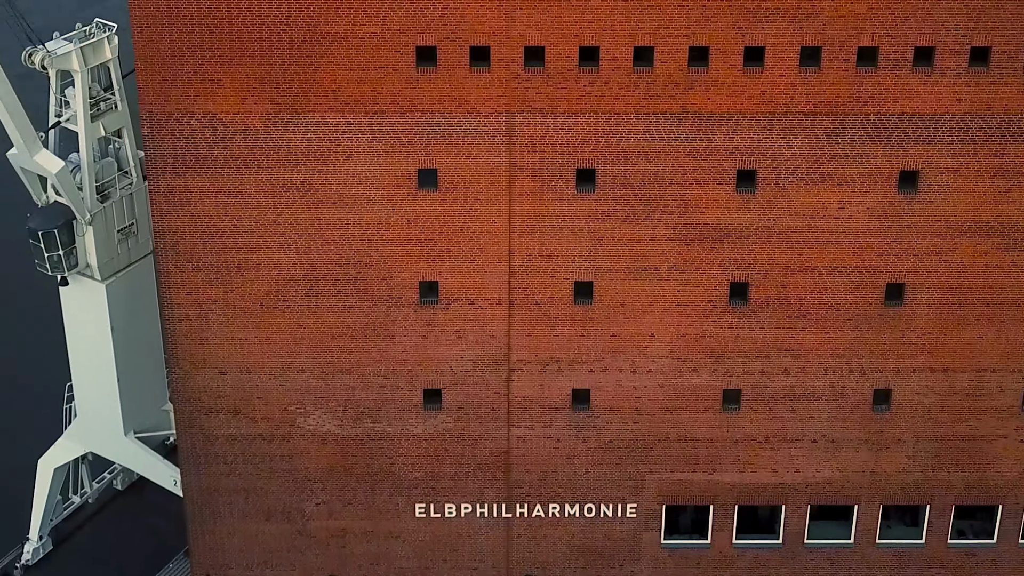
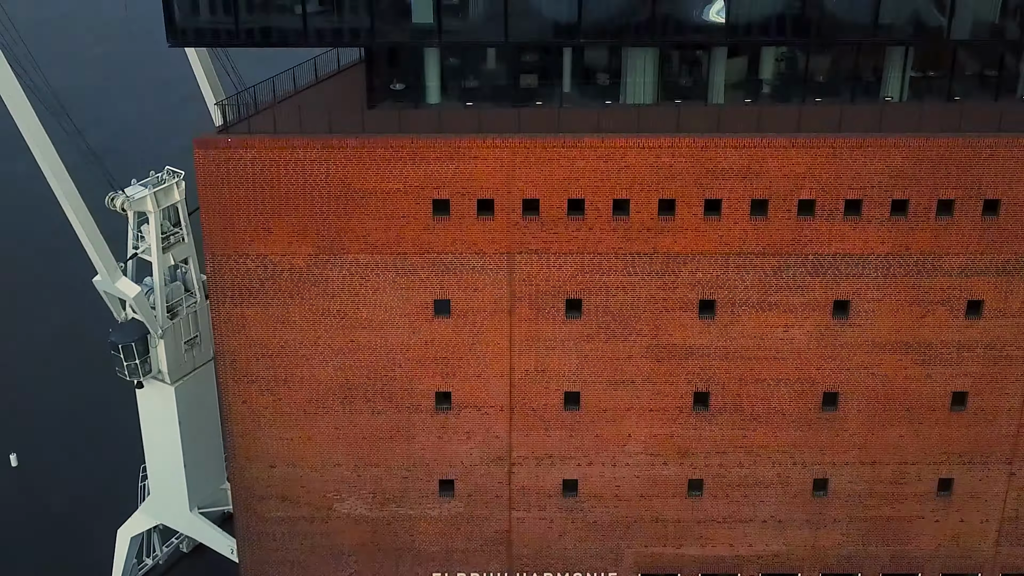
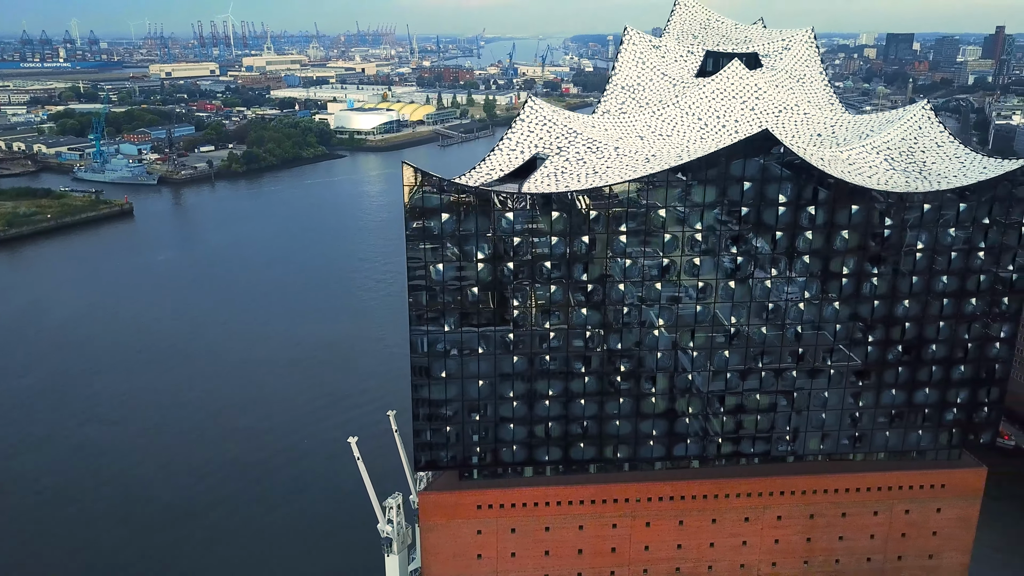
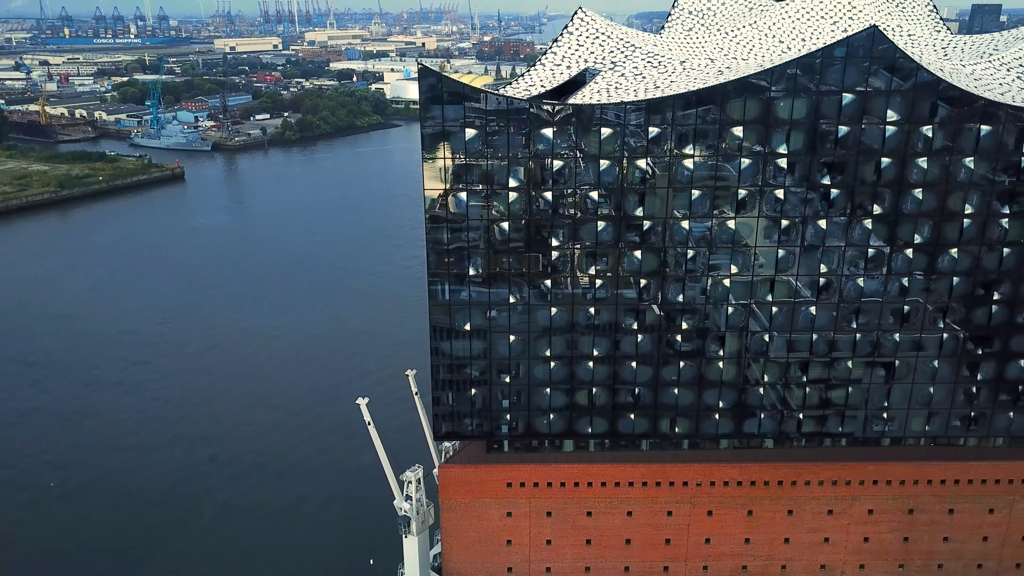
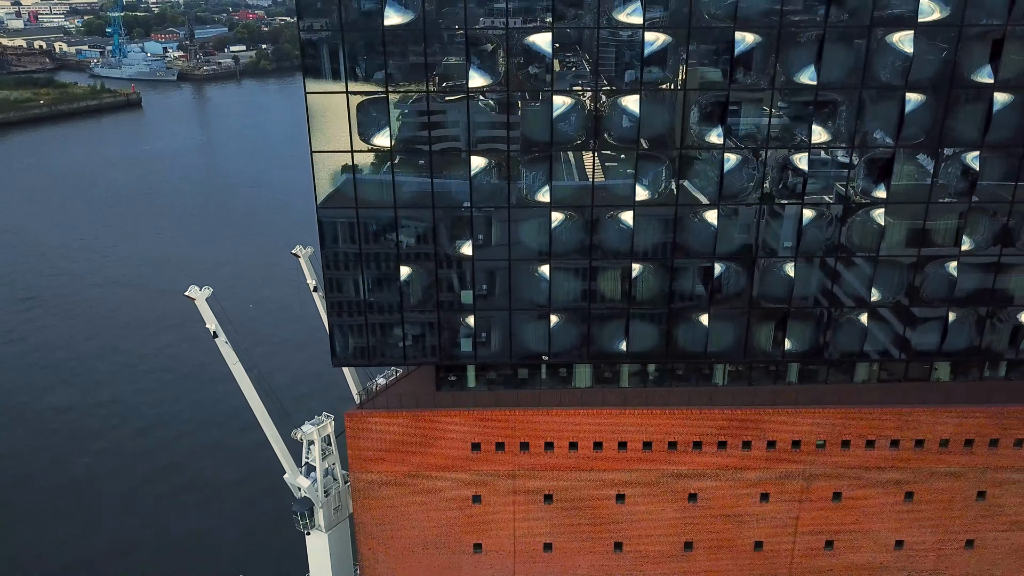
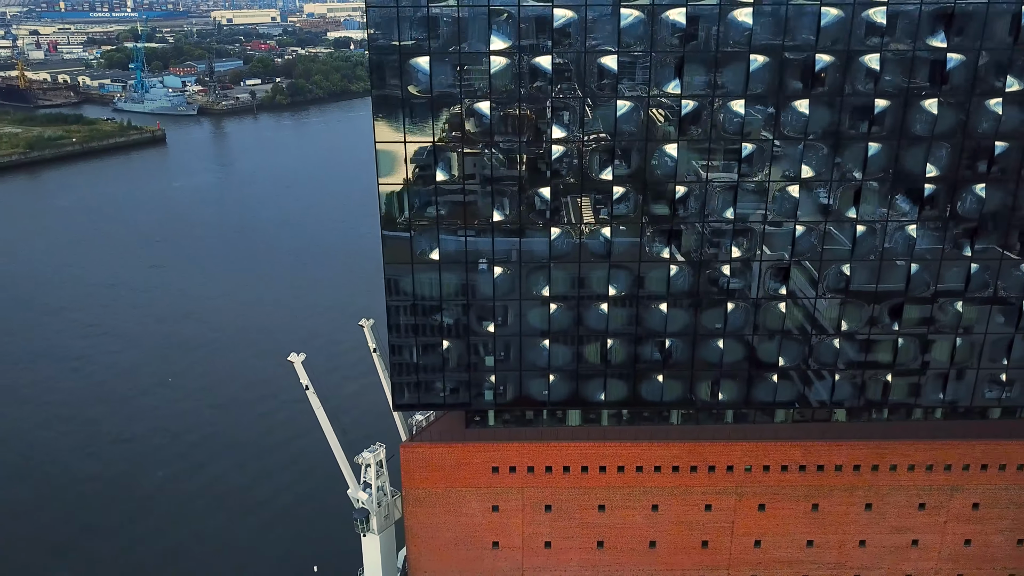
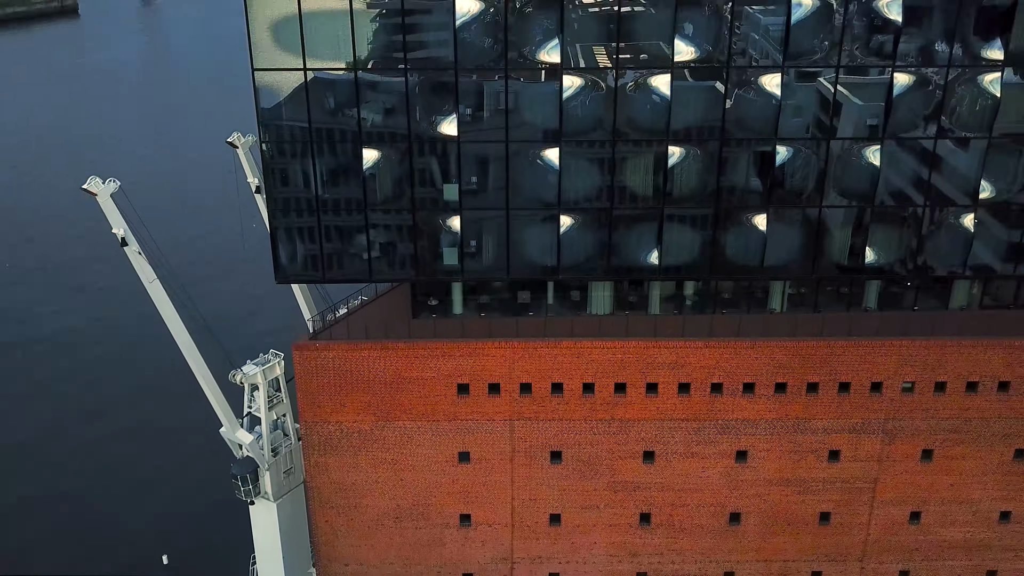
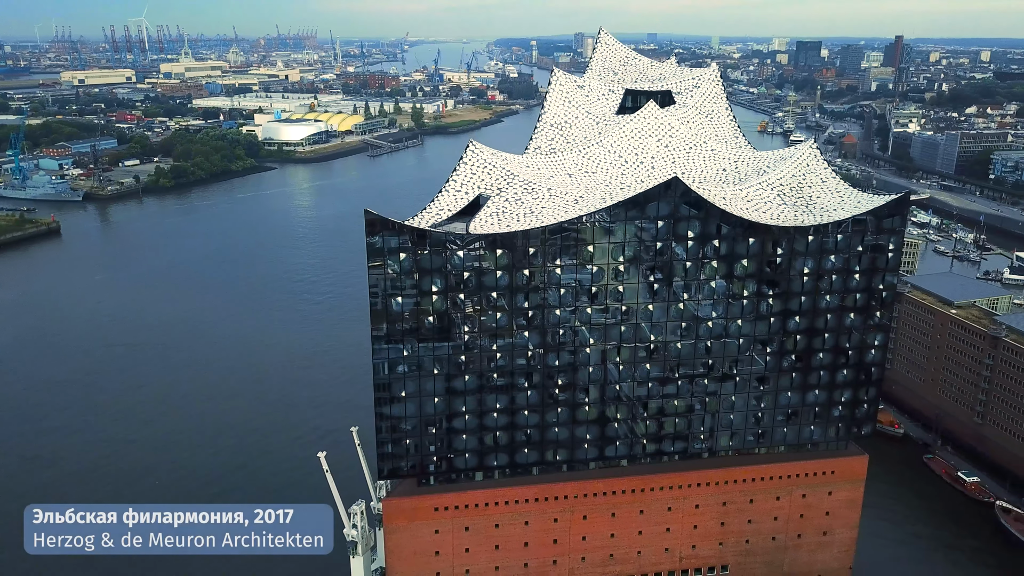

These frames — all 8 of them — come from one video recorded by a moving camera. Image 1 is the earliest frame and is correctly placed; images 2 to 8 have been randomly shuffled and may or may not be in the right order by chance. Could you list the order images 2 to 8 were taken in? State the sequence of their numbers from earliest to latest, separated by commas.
2, 7, 5, 6, 4, 3, 8
